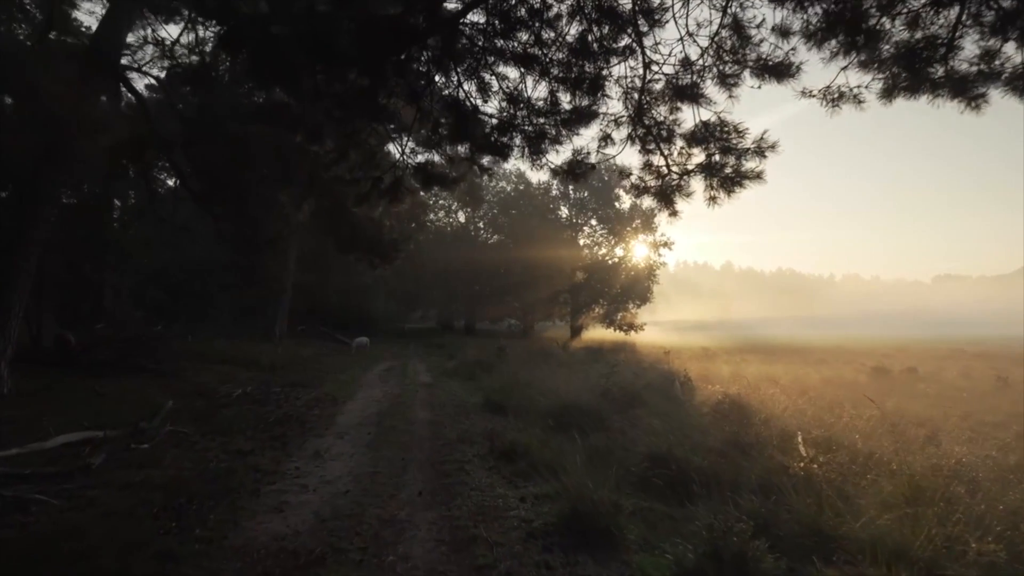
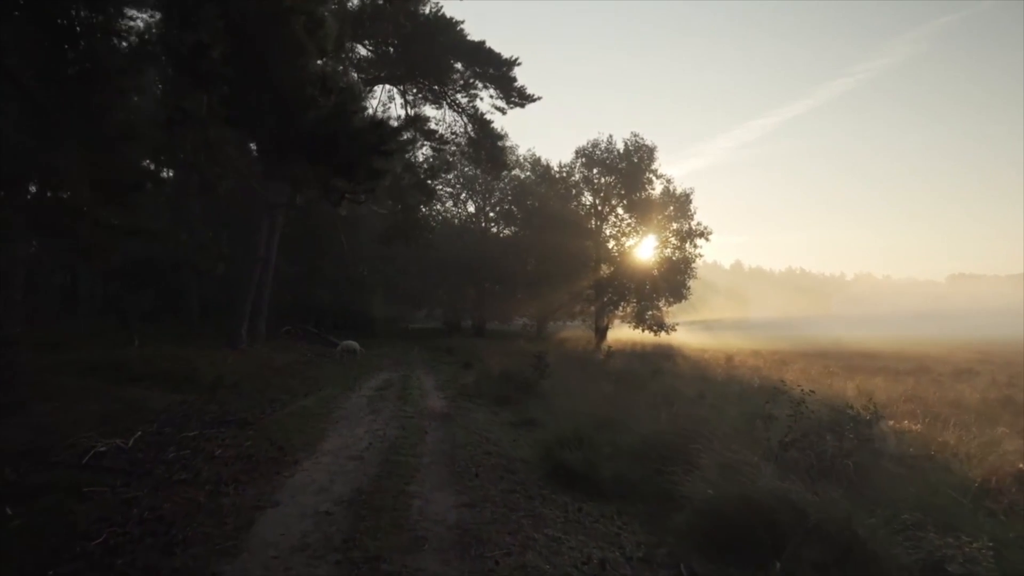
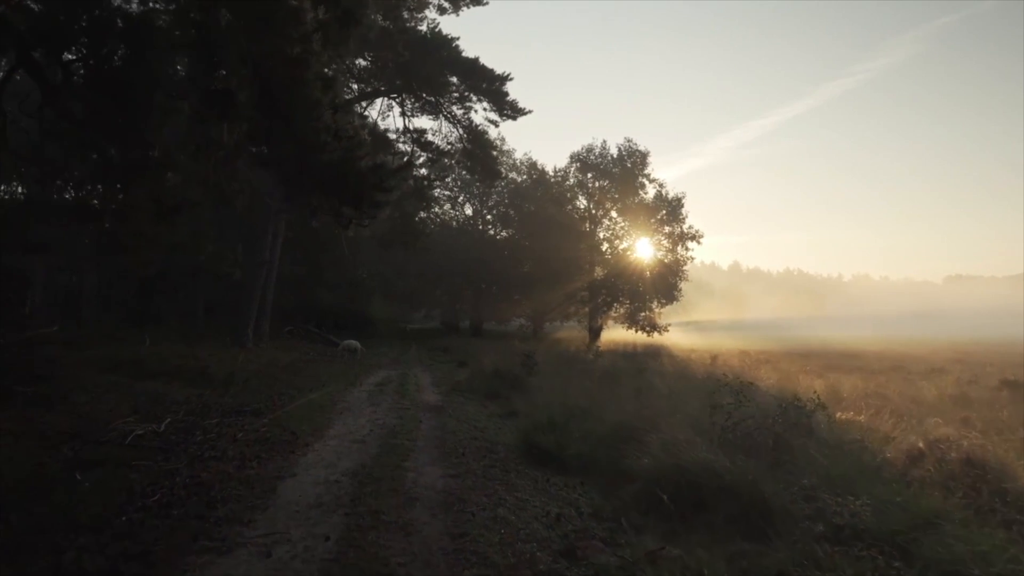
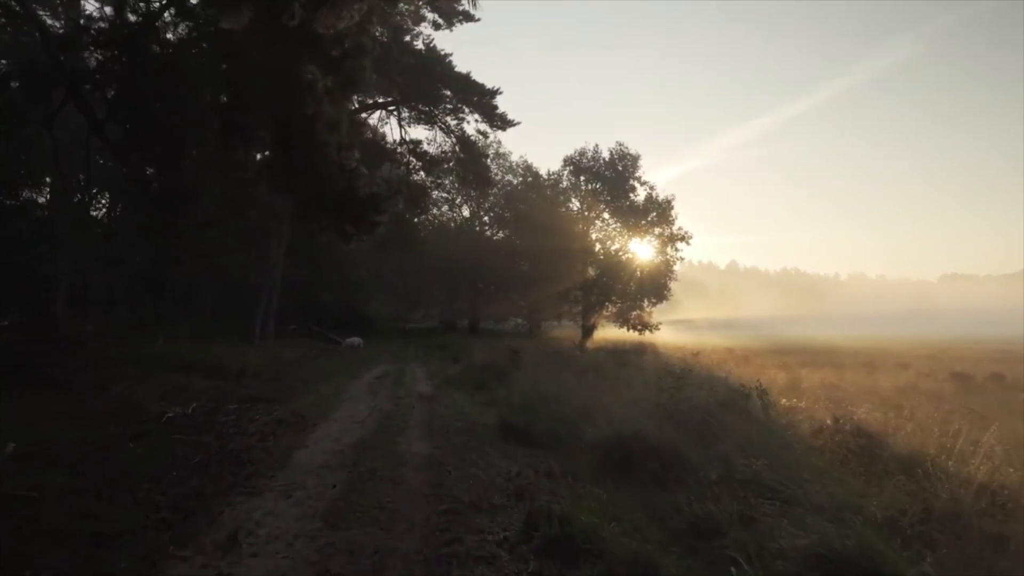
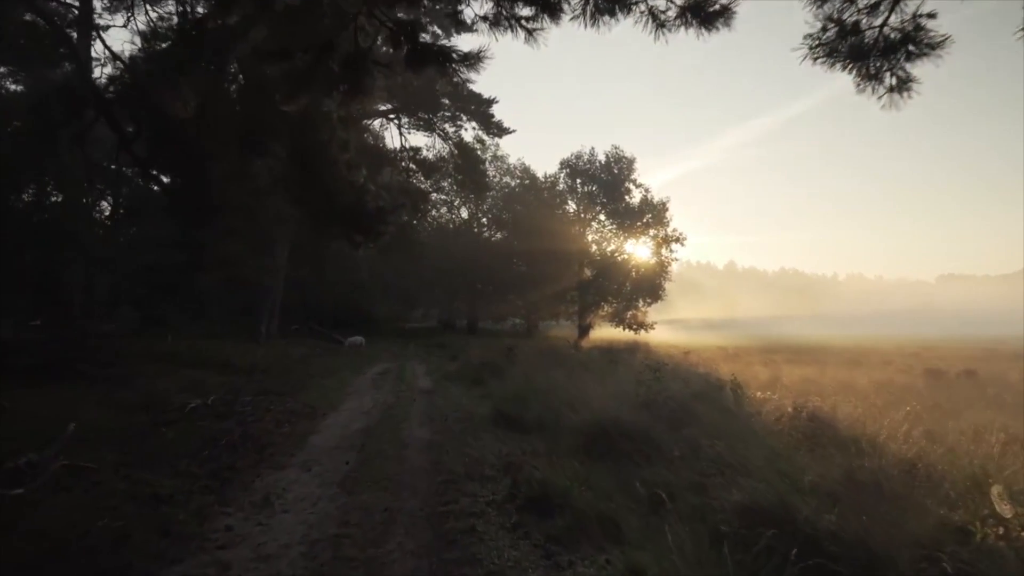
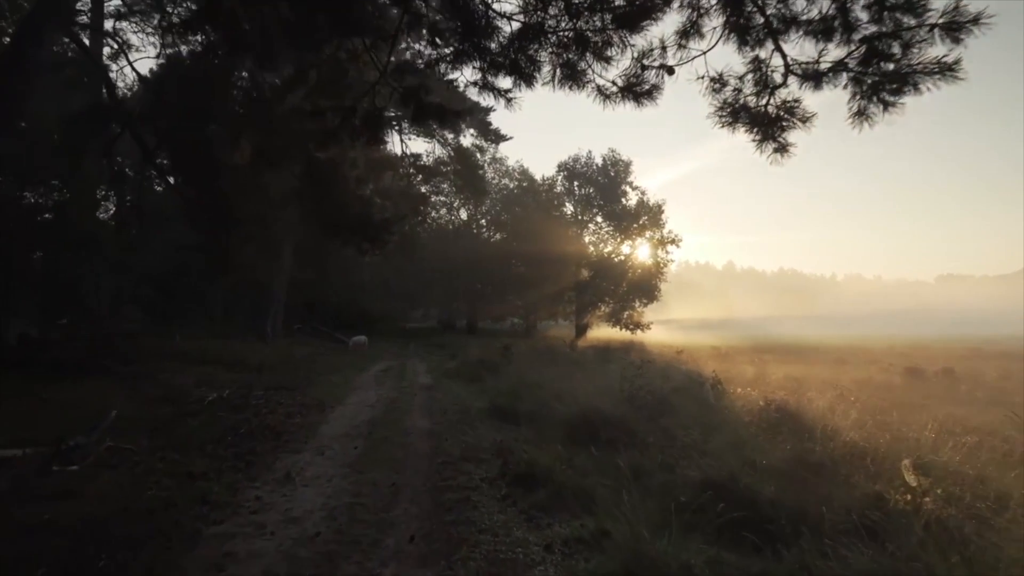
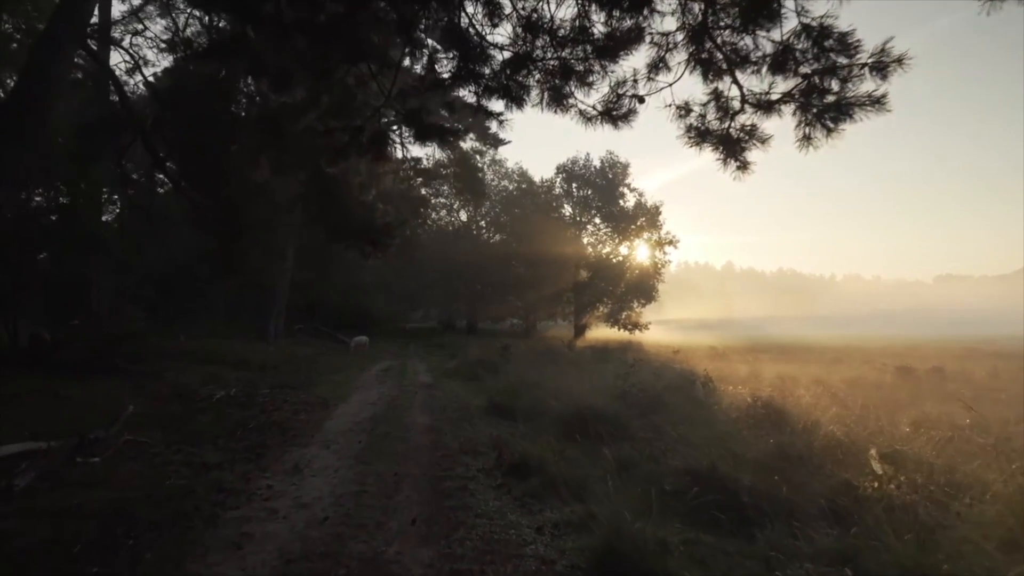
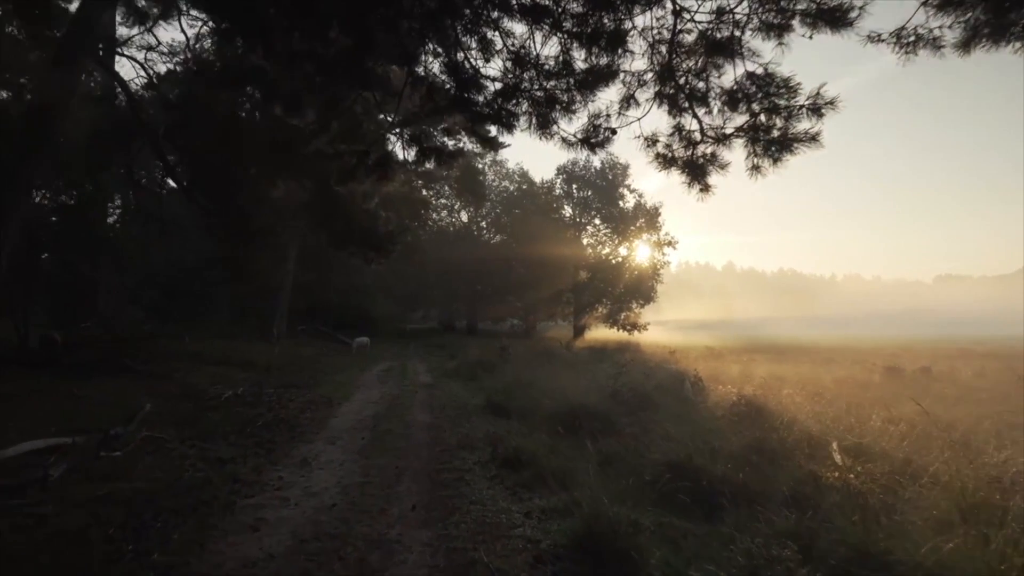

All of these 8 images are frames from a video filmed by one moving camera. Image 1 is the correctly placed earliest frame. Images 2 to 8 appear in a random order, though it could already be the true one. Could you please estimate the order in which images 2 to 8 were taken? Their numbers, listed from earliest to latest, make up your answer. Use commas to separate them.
8, 7, 6, 5, 4, 3, 2
